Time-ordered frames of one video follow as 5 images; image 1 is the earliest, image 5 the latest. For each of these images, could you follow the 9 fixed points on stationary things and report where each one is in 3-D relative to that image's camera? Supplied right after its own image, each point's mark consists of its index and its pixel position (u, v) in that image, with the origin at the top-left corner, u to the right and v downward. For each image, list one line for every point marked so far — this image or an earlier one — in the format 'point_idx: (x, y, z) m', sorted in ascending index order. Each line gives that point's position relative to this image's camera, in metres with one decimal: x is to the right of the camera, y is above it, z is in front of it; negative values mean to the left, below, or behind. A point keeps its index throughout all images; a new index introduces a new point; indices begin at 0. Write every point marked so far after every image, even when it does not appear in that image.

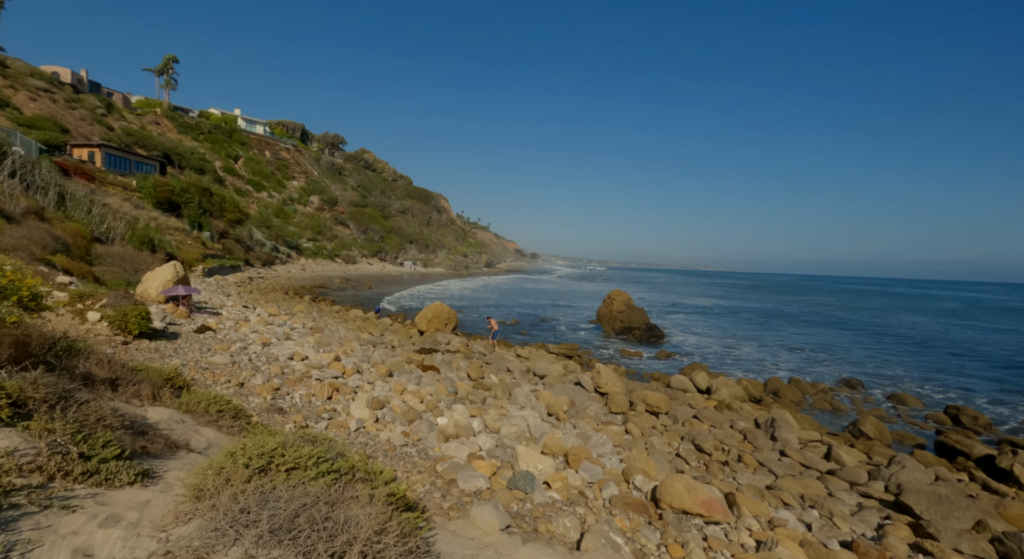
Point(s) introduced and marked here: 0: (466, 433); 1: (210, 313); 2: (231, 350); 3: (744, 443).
0: (-0.8, -2.6, +8.1) m
1: (-10.5, -1.2, +16.8) m
2: (-6.9, -1.7, +11.9) m
3: (+4.5, -3.2, +9.4) m
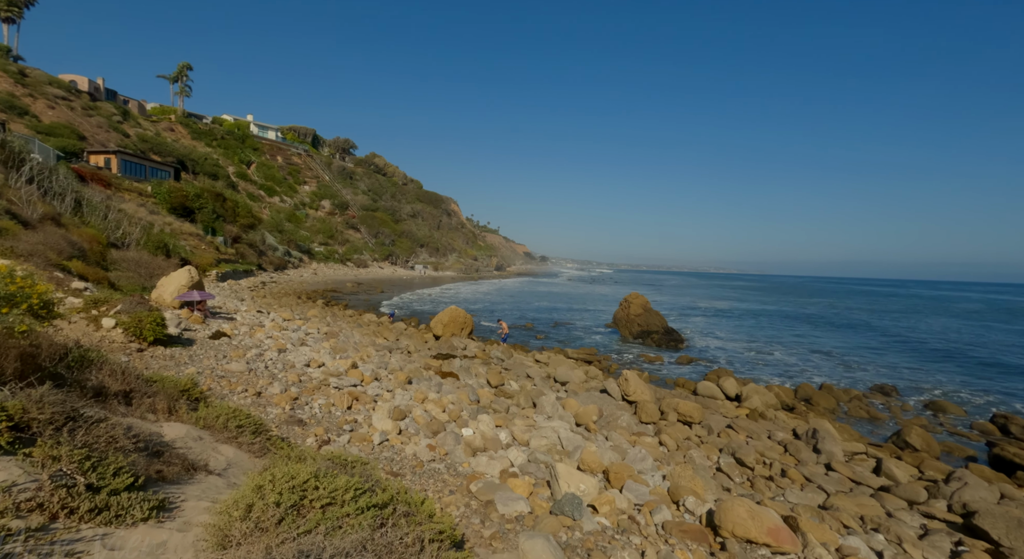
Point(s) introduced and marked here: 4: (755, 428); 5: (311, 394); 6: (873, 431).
0: (-0.3, -2.7, +7.7) m
1: (-9.9, -1.3, +16.5) m
2: (-6.4, -1.8, +11.5) m
3: (+5.1, -3.3, +8.9) m
4: (+5.3, -3.3, +10.5) m
5: (-3.9, -2.2, +9.3) m
6: (+9.1, -3.8, +12.1) m
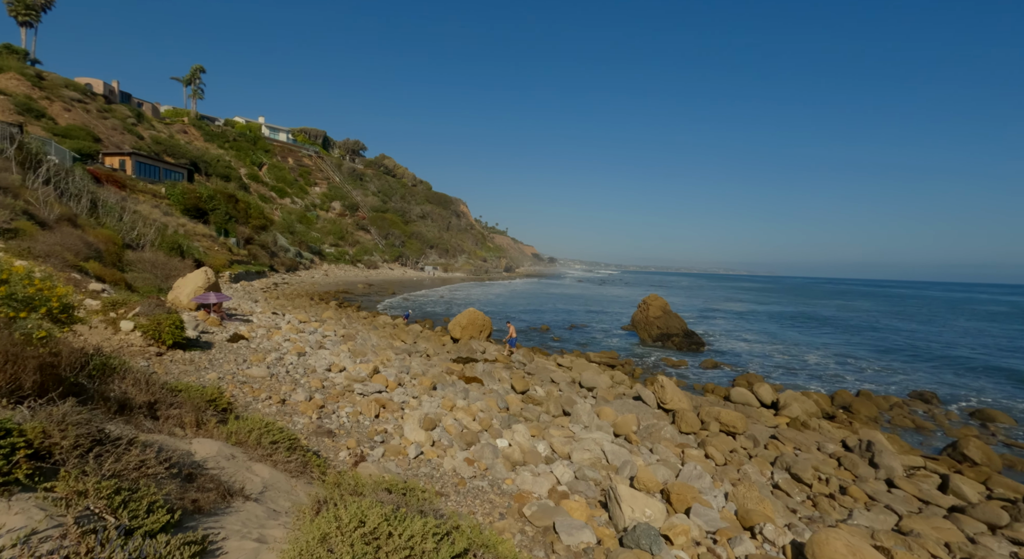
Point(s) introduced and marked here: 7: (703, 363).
0: (+0.4, -2.7, +7.2) m
1: (-9.1, -1.4, +16.2) m
2: (-5.7, -1.9, +11.2) m
3: (+5.7, -3.3, +8.3) m
4: (+6.0, -3.3, +9.9) m
5: (-3.2, -2.2, +8.9) m
6: (+9.8, -3.9, +11.5) m
7: (+7.7, -3.4, +19.4) m
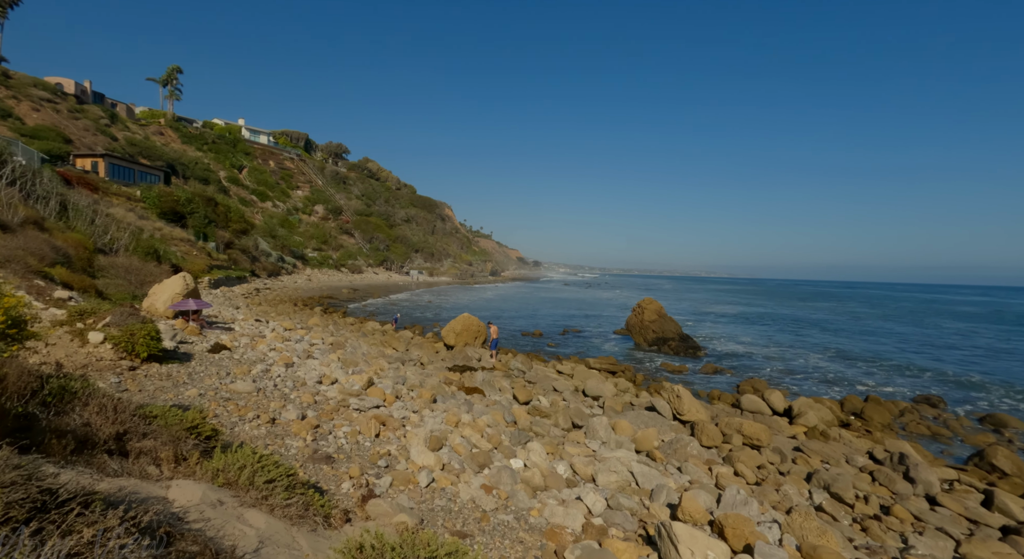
0: (+0.6, -2.8, +6.5) m
1: (-9.1, -1.6, +15.2) m
2: (-5.5, -2.0, +10.3) m
3: (+6.0, -3.4, +7.8) m
4: (+6.2, -3.4, +9.4) m
5: (-3.0, -2.3, +8.1) m
6: (+9.9, -3.9, +11.1) m
7: (+7.6, -3.5, +18.9) m
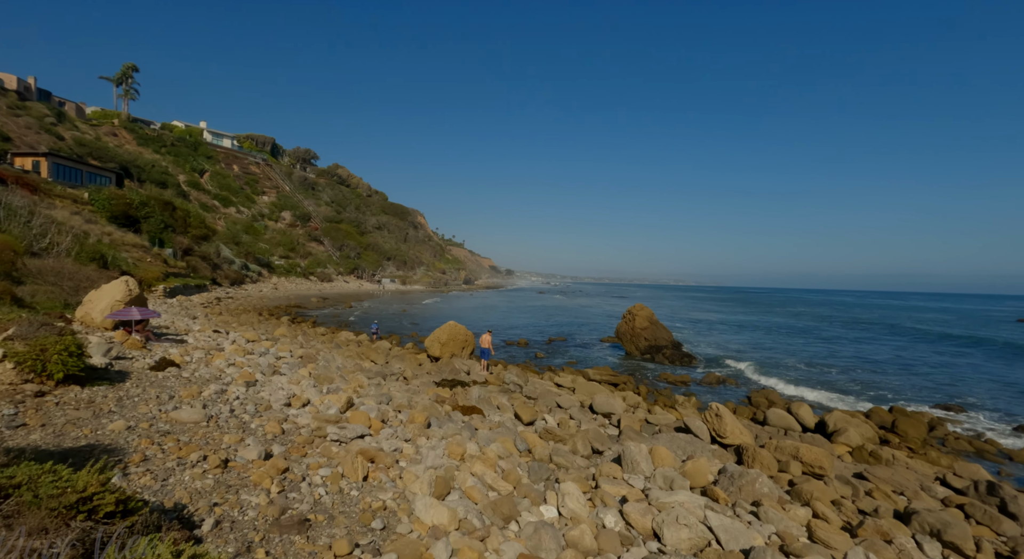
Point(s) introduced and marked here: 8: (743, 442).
0: (+1.1, -2.7, +4.8) m
1: (-9.2, -1.7, +13.0) m
2: (-5.3, -2.0, +8.2) m
3: (+6.3, -3.3, +6.4) m
4: (+6.4, -3.3, +8.0) m
5: (-2.7, -2.3, +6.2) m
6: (+10.1, -3.9, +9.9) m
7: (+7.3, -3.6, +17.6) m
8: (+4.1, -2.9, +8.7) m
